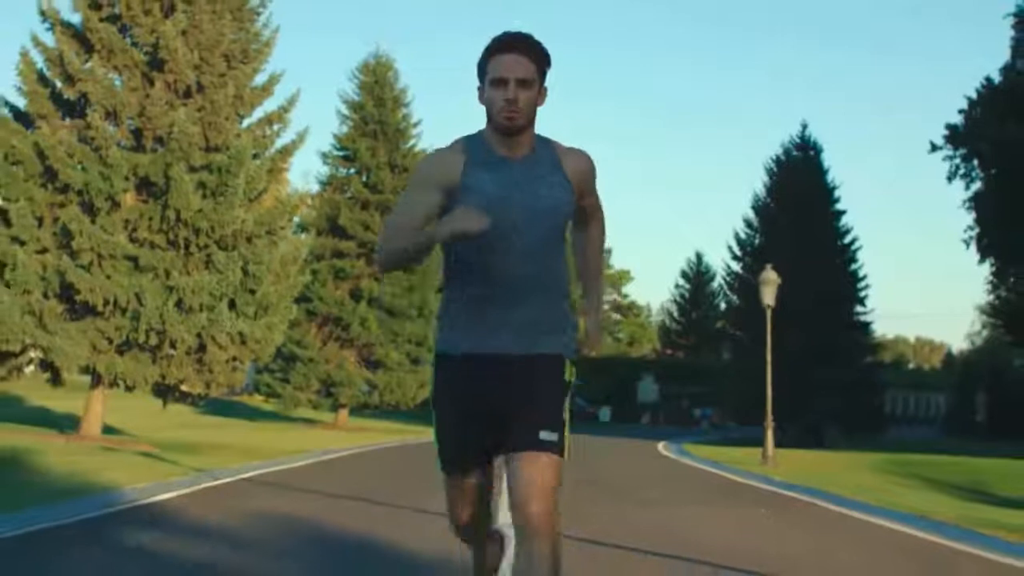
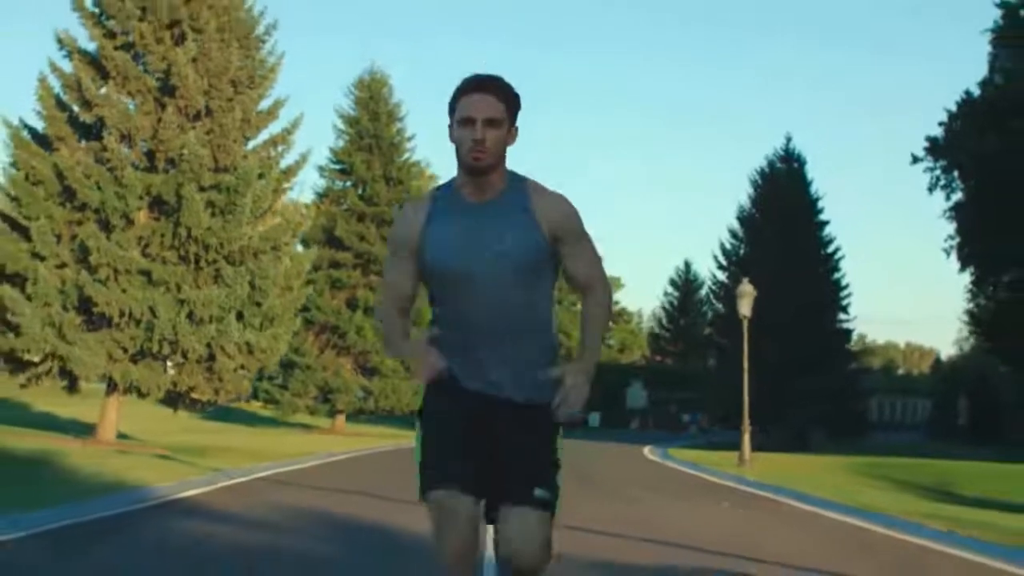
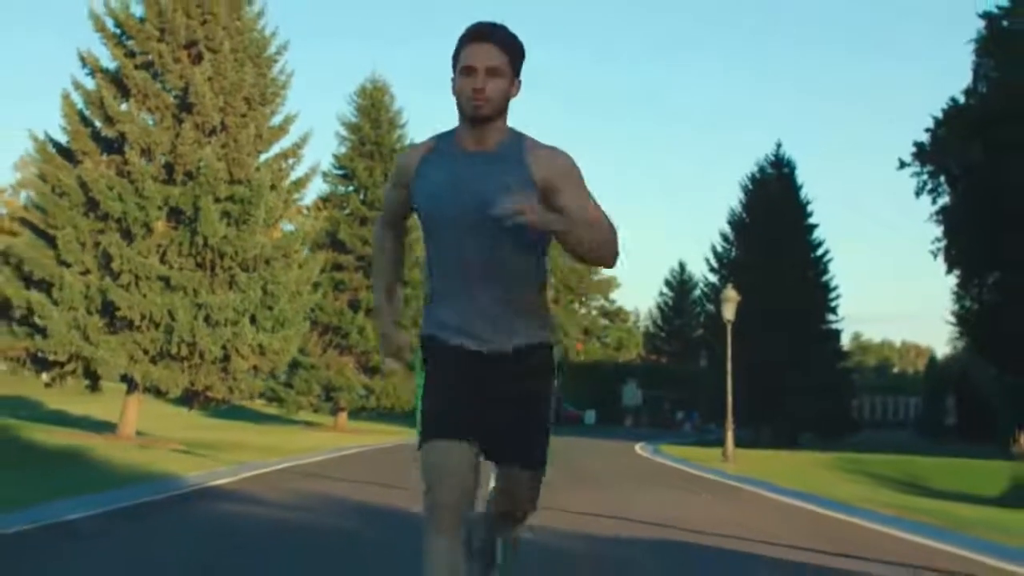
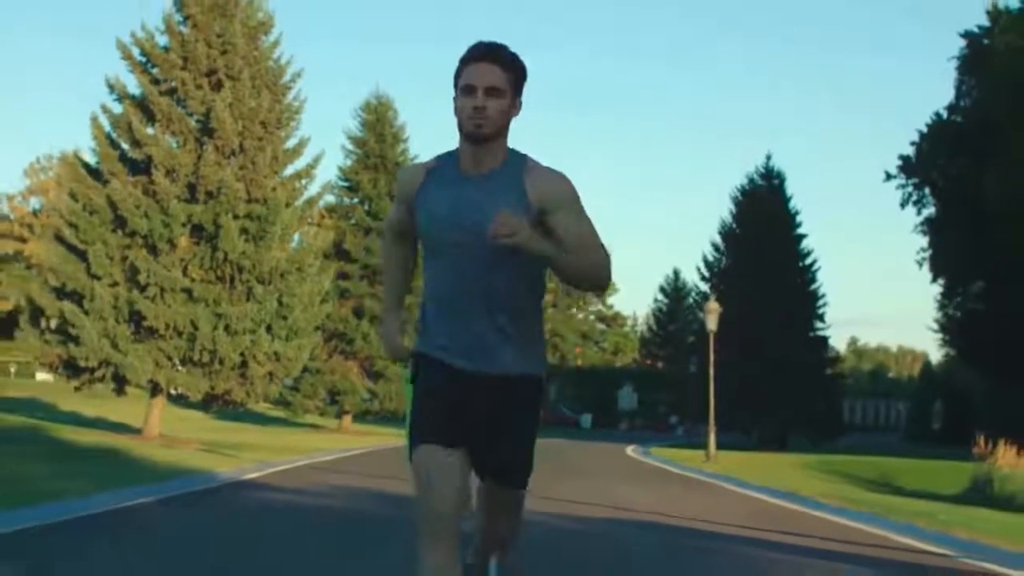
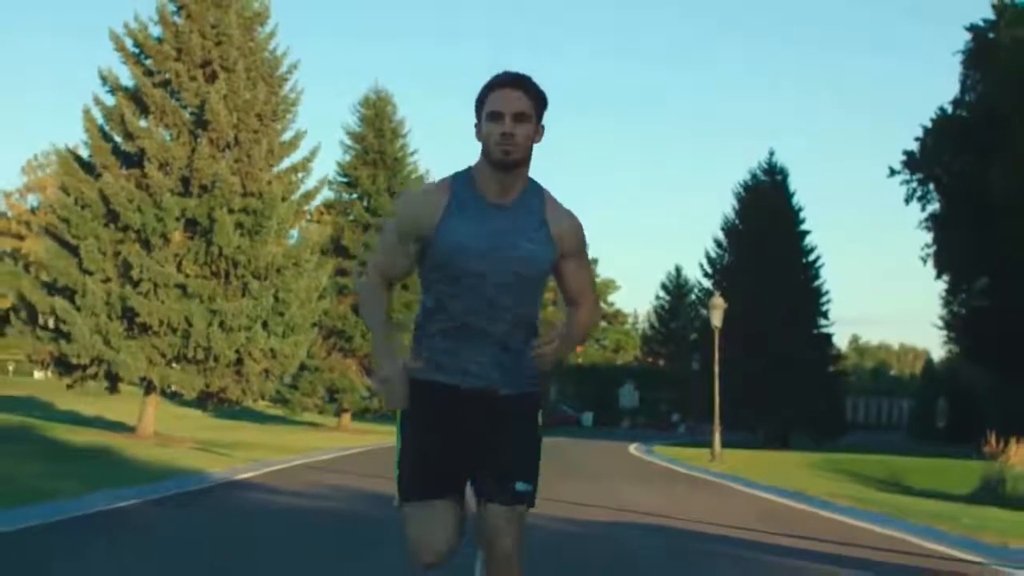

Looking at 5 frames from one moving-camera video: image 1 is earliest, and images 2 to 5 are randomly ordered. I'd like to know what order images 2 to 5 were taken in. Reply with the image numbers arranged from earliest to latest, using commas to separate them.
2, 3, 5, 4
